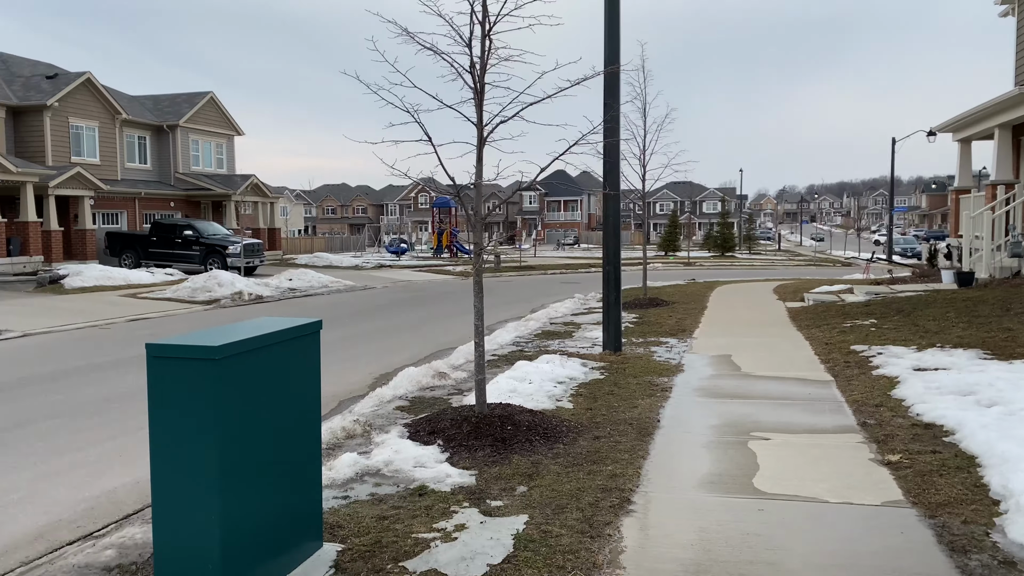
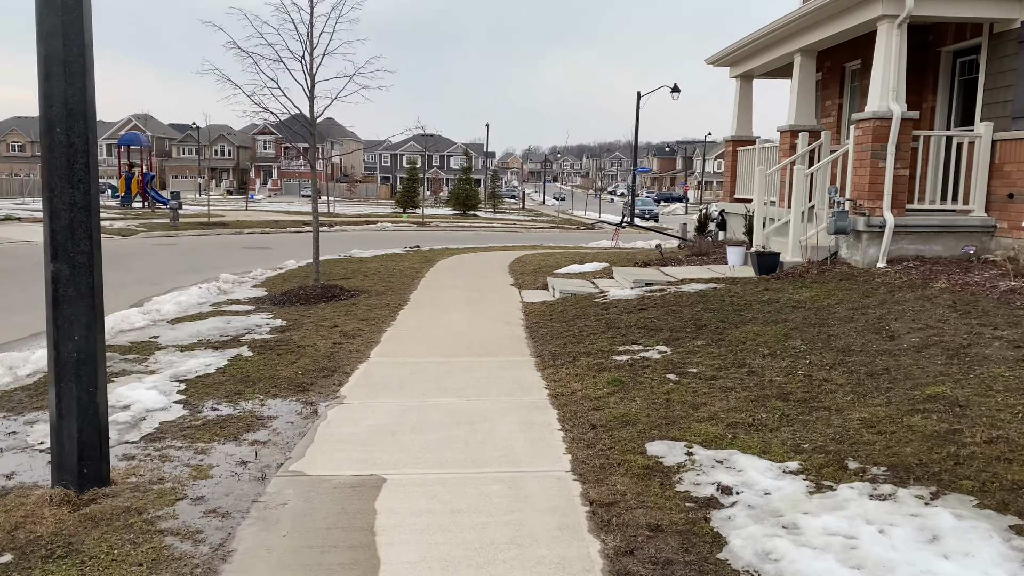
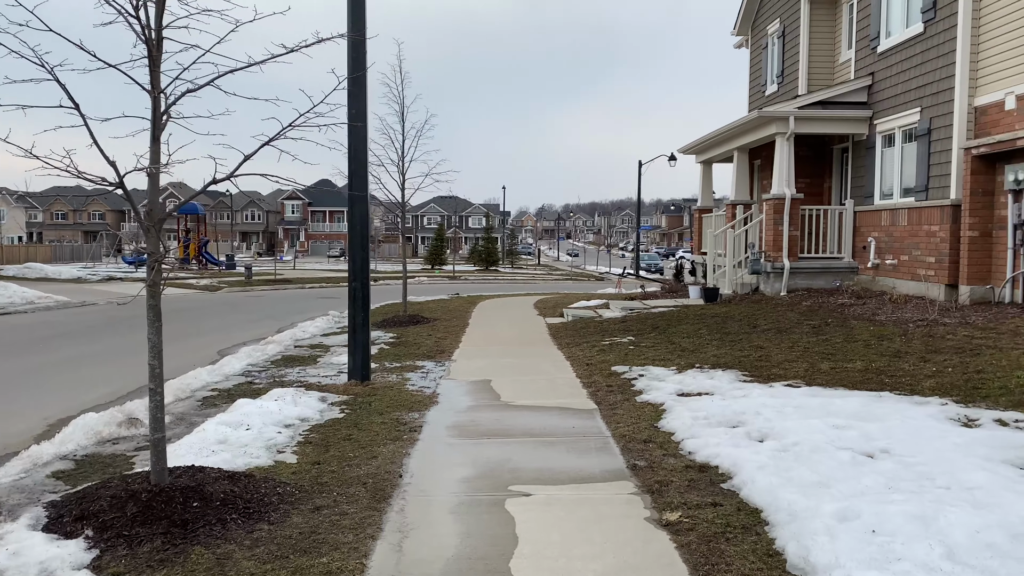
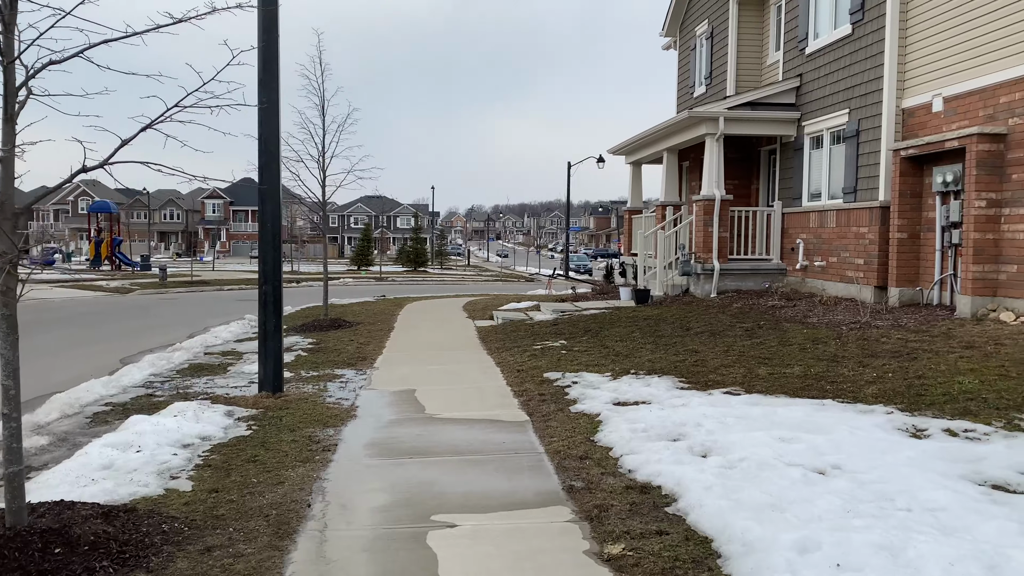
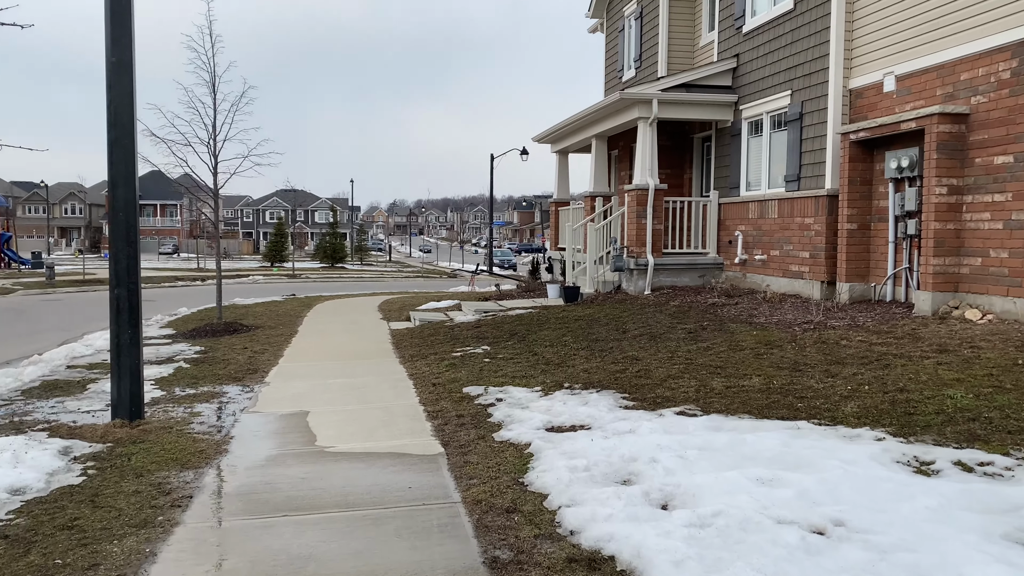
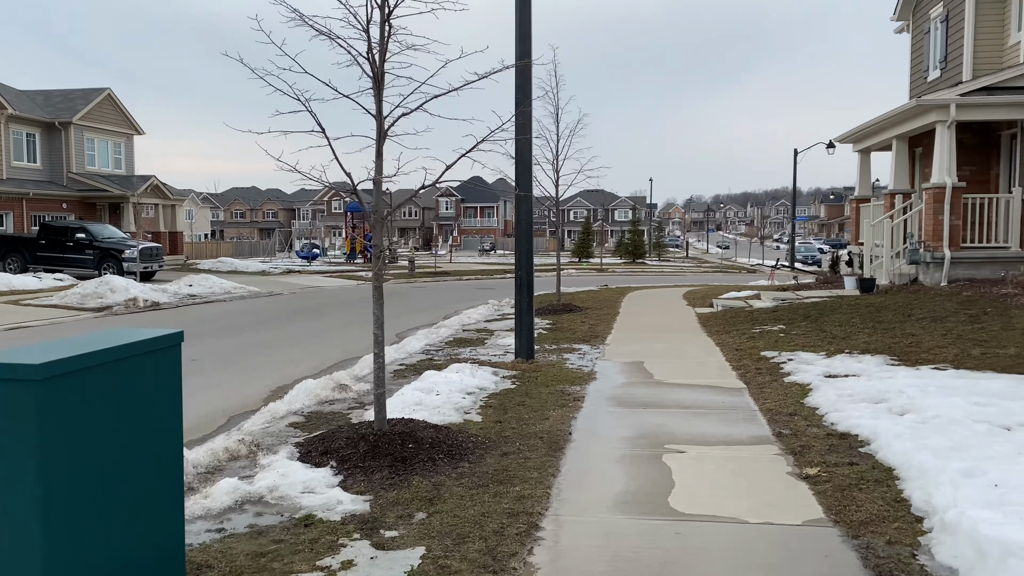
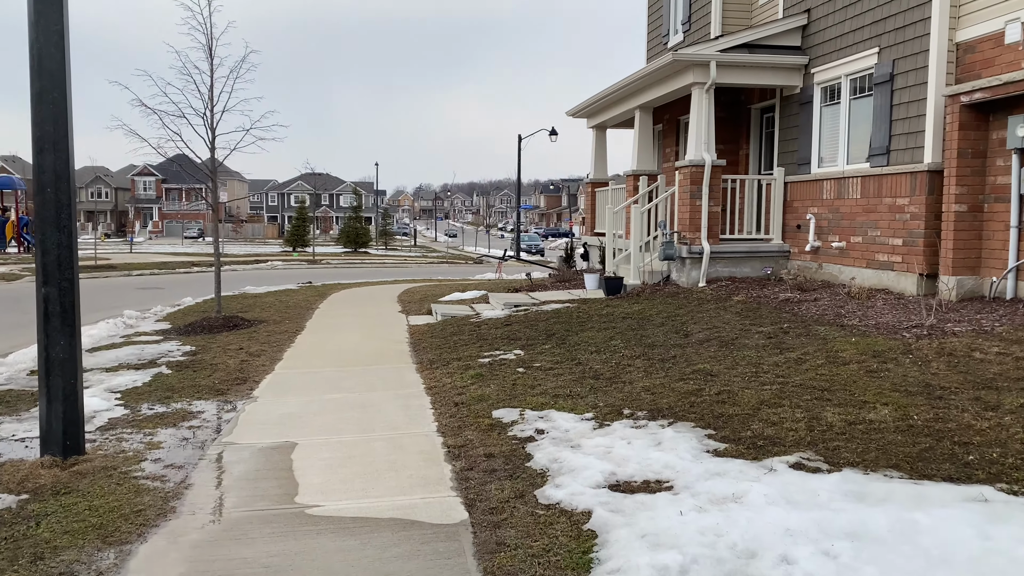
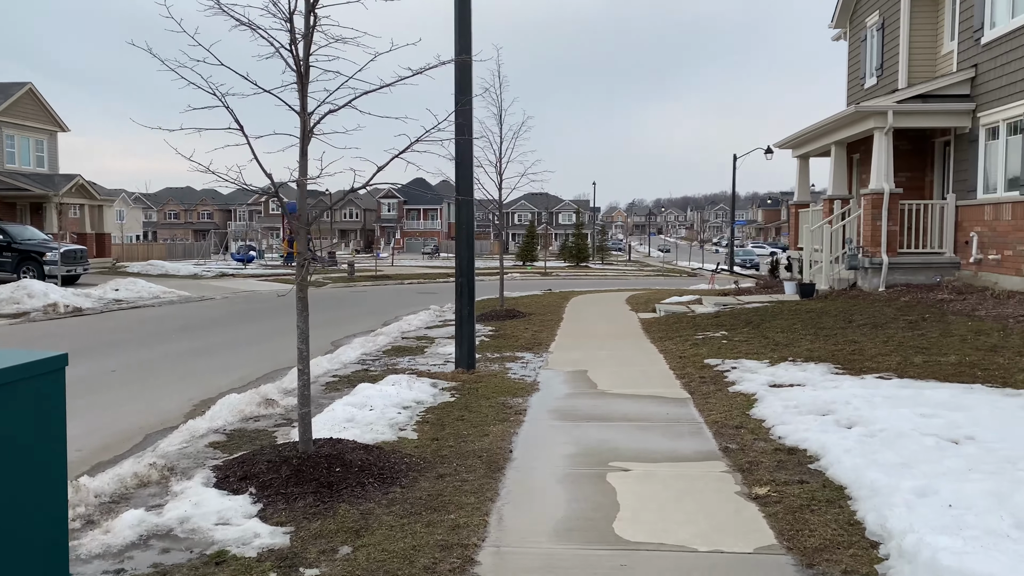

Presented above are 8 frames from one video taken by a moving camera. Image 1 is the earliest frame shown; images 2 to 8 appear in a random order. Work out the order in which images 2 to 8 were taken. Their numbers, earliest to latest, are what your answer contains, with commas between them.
6, 8, 3, 4, 5, 7, 2
